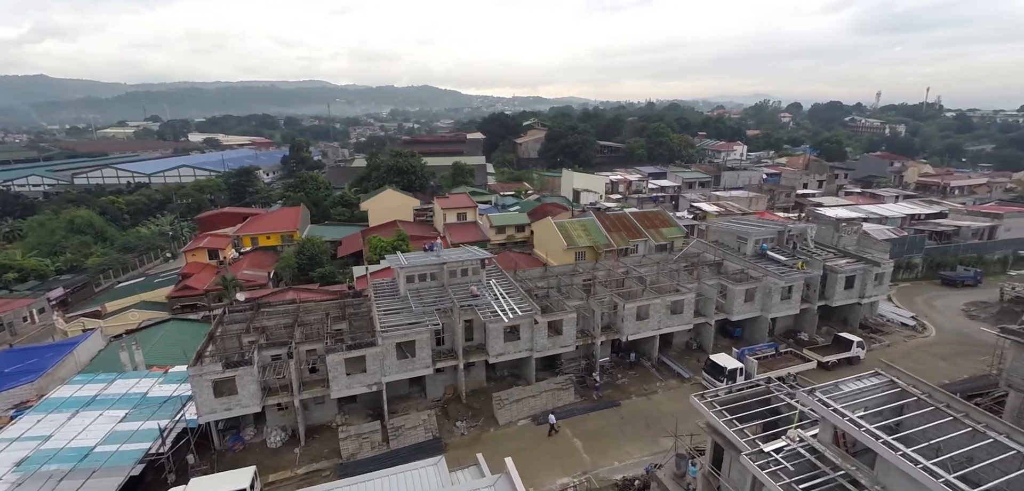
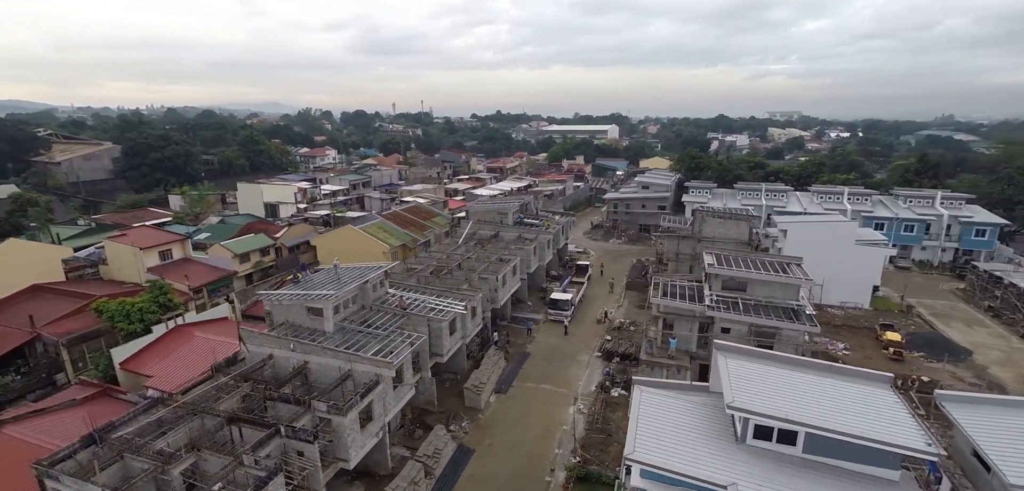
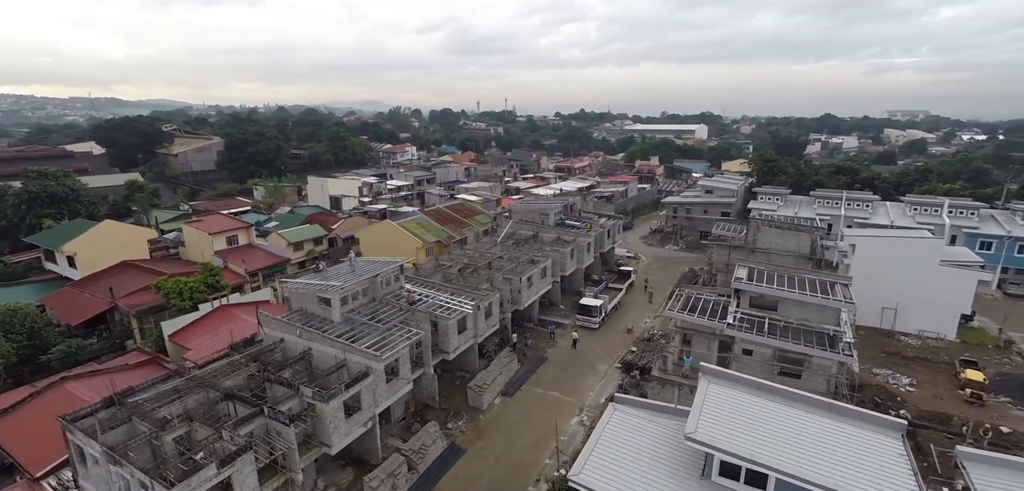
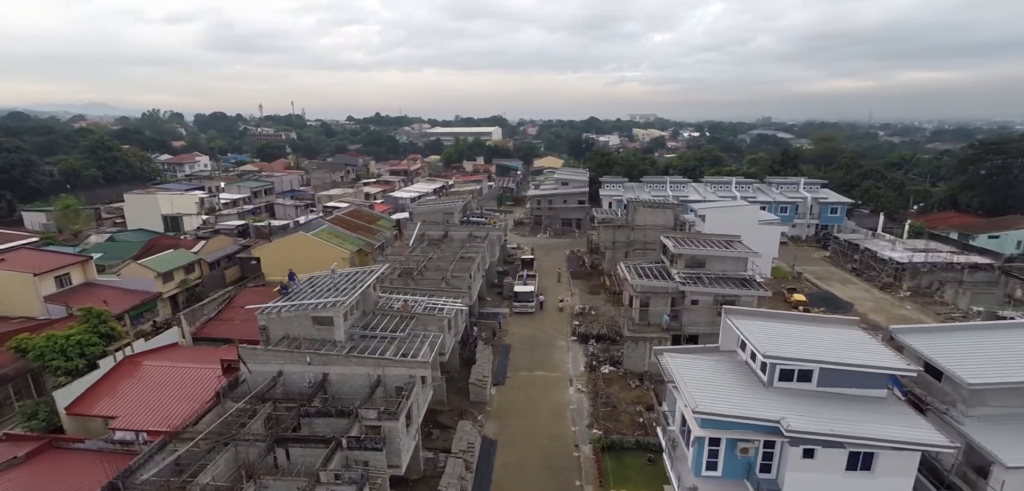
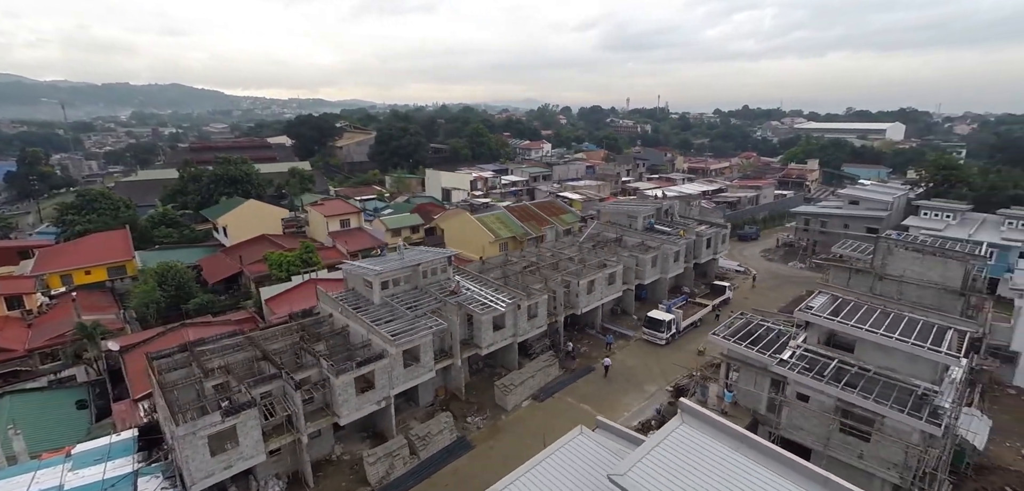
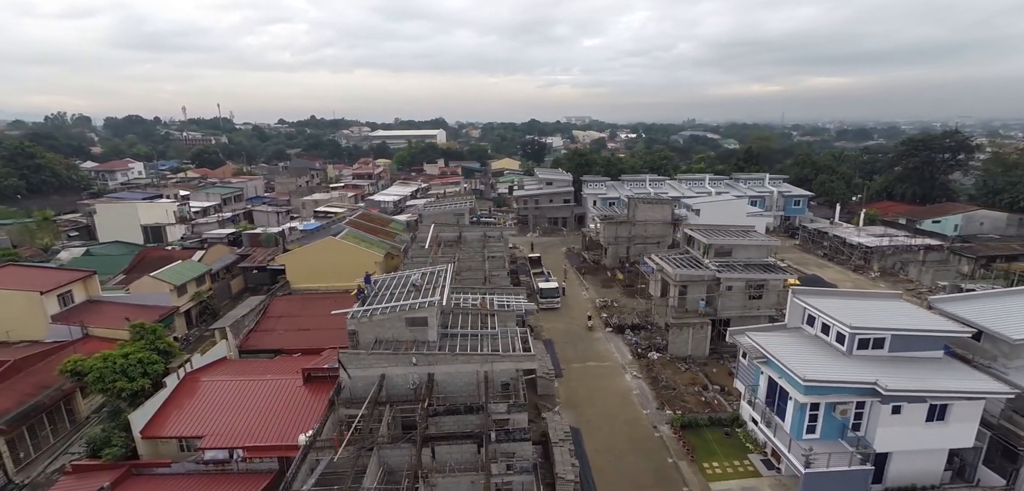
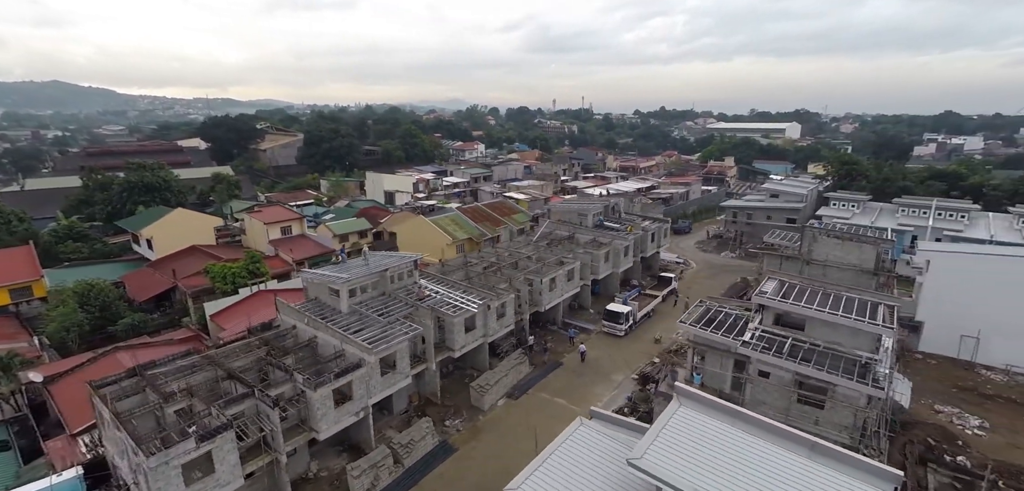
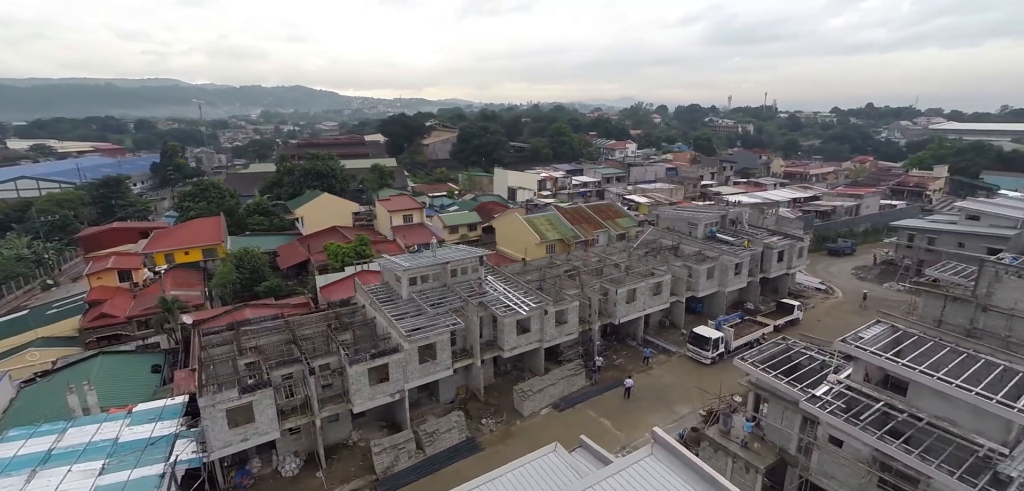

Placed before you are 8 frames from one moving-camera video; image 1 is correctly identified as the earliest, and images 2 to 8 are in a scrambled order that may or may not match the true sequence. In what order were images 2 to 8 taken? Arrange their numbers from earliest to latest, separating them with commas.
8, 5, 7, 3, 2, 4, 6
